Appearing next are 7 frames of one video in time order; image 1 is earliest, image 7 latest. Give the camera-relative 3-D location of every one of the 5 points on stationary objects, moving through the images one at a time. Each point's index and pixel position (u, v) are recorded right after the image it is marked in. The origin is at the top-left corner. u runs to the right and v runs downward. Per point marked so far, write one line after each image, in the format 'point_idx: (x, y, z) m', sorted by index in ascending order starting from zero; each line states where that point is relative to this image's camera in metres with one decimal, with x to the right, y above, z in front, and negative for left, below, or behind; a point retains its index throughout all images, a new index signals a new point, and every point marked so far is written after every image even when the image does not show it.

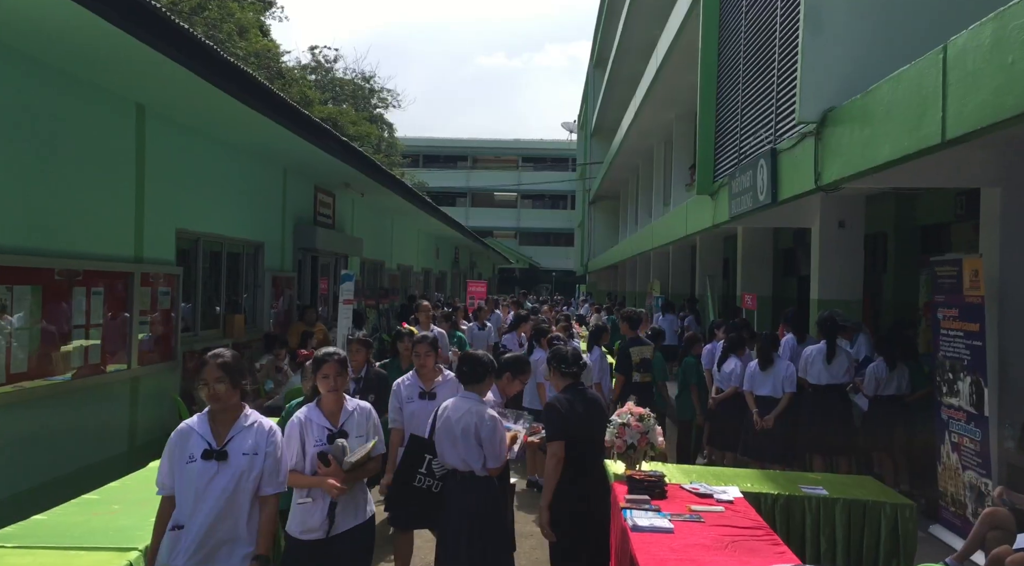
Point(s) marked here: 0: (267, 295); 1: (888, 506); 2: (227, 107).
0: (-3.3, -0.2, +10.7) m
1: (+2.3, -1.4, +4.9) m
2: (-2.8, +1.7, +8.0) m
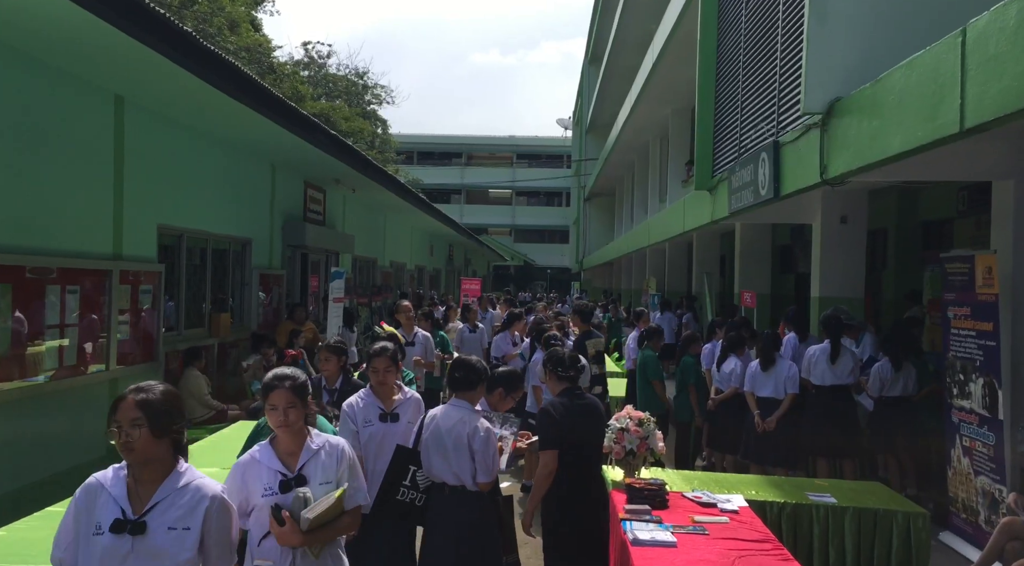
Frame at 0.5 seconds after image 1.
0: (-3.4, -0.1, +10.5) m
1: (+2.3, -1.4, +4.7) m
2: (-2.8, +1.8, +7.7) m
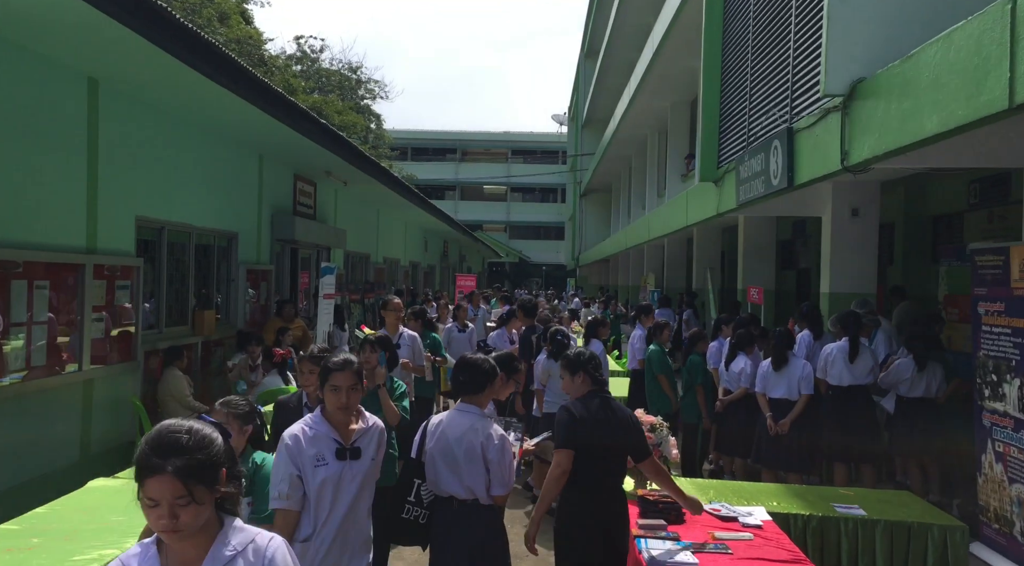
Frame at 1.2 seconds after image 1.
0: (-3.4, -0.1, +10.0) m
1: (+2.3, -1.3, +4.3) m
2: (-2.9, +1.8, +7.3) m
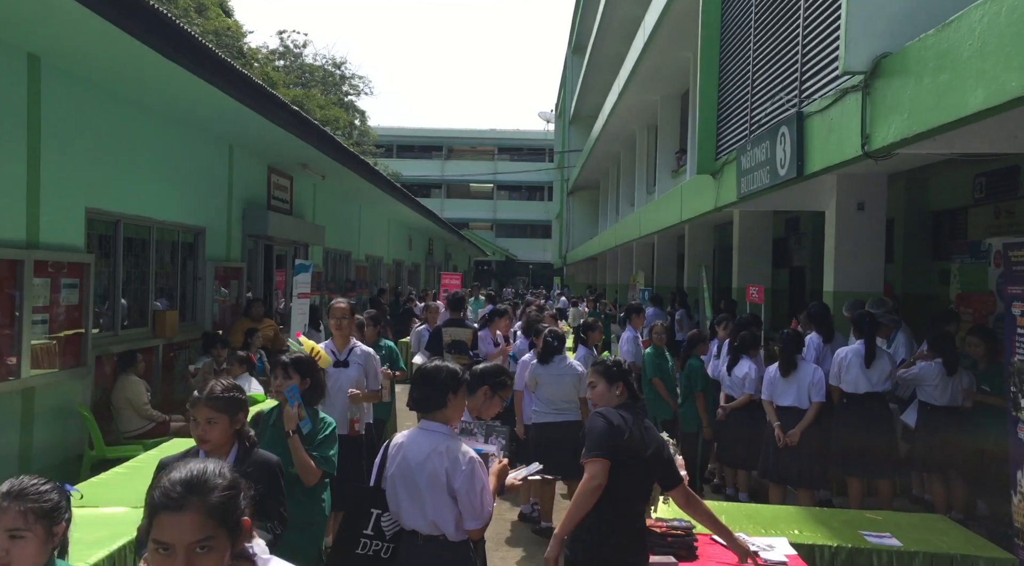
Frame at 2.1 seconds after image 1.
0: (-3.6, -0.1, +9.4) m
1: (+2.2, -1.3, +3.8) m
2: (-3.0, +1.8, +6.7) m
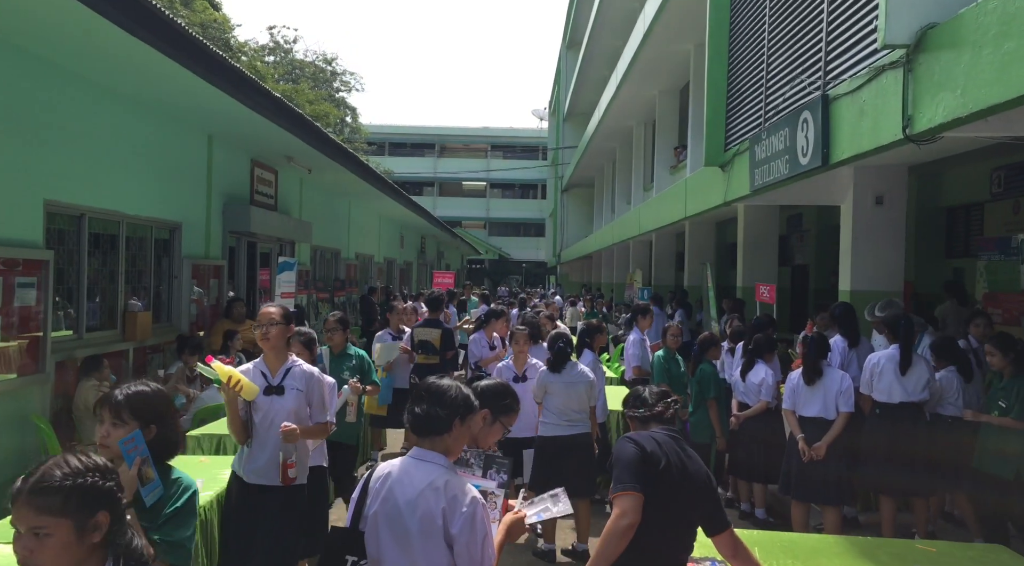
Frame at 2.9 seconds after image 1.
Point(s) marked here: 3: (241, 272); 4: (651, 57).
0: (-3.6, -0.1, +8.8) m
1: (+2.2, -1.3, +3.2) m
2: (-3.0, +1.8, +6.1) m
3: (-3.7, +0.1, +10.9) m
4: (+2.8, +4.6, +16.3) m
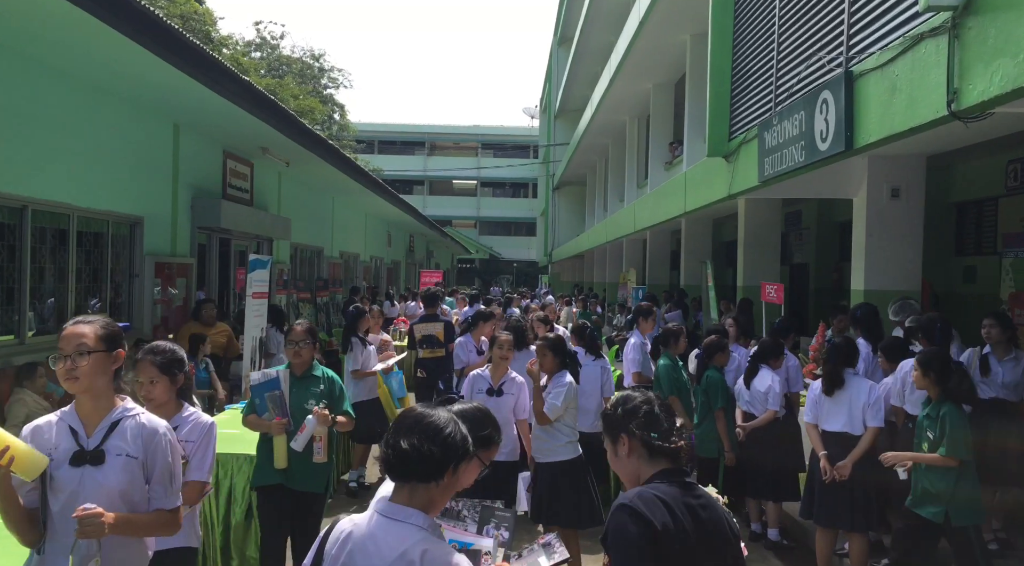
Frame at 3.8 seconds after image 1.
0: (-3.7, 0.0, +8.2) m
1: (+2.2, -1.3, +2.7) m
2: (-3.1, +1.8, +5.5) m
3: (-3.8, +0.2, +10.3) m
4: (+2.6, +4.6, +15.7) m
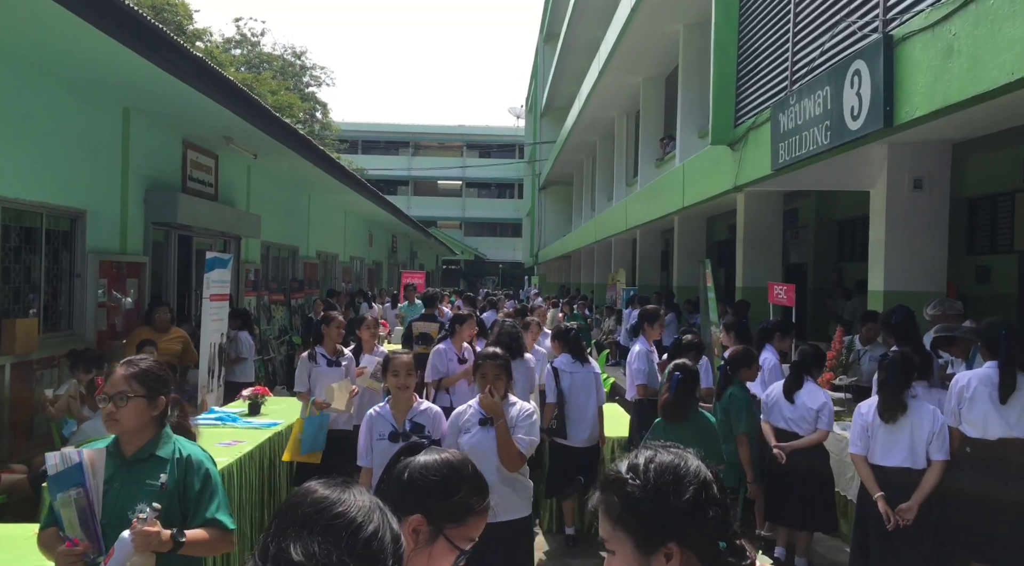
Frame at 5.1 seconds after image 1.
0: (-3.8, -0.1, +7.3) m
1: (+2.1, -1.3, +1.9) m
2: (-3.2, +1.8, +4.6) m
3: (-4.0, +0.1, +9.4) m
4: (+2.3, +4.6, +15.0) m
